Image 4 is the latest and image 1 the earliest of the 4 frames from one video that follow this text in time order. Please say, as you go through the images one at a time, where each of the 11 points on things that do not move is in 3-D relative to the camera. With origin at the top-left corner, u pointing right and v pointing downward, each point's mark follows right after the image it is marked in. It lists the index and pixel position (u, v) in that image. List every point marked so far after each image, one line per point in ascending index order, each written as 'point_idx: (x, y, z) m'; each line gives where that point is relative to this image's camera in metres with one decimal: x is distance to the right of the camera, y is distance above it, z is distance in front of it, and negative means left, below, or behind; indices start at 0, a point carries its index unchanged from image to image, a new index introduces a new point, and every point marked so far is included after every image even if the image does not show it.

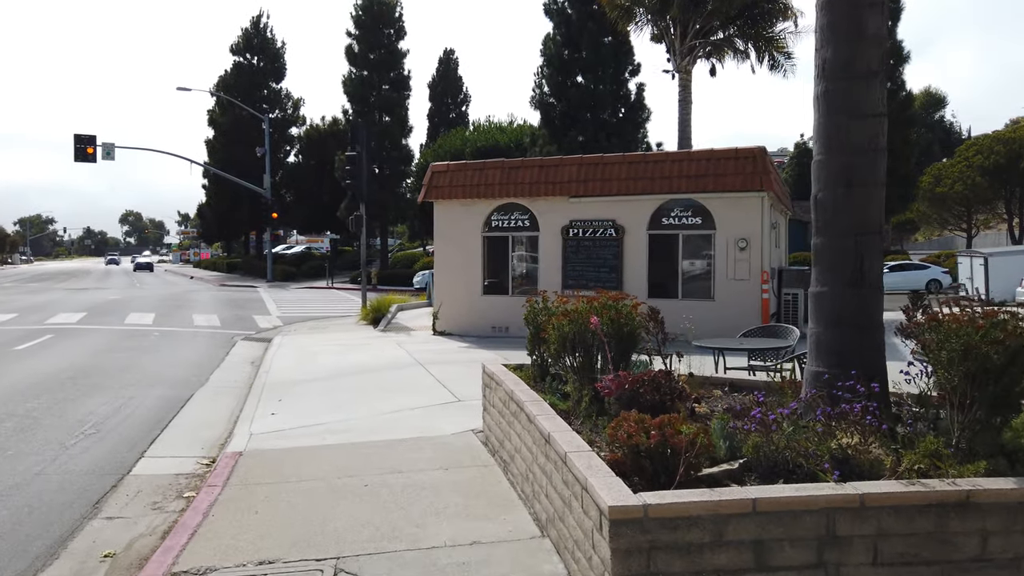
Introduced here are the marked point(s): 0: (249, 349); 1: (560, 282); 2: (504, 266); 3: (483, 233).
0: (-5.9, -1.4, +17.2) m
1: (+1.1, +0.1, +16.3) m
2: (-0.2, +0.5, +16.9) m
3: (-0.7, +1.2, +17.0) m
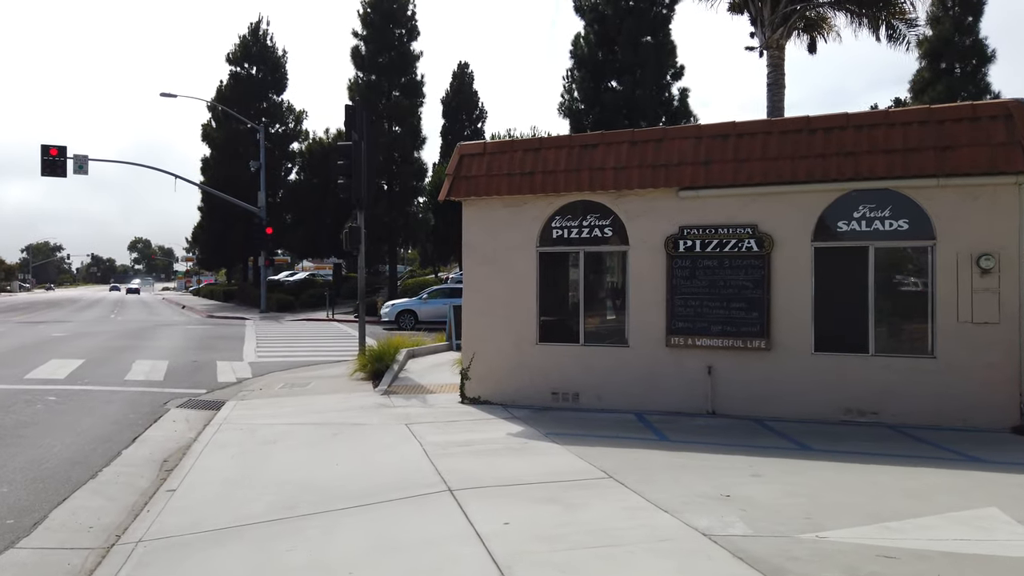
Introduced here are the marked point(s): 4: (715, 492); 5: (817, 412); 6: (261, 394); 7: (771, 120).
0: (-4.9, -2.0, +11.2) m
1: (+2.1, -0.5, +10.3) m
2: (+0.8, -0.1, +10.9) m
3: (+0.4, +0.6, +11.0) m
4: (+1.7, -1.7, +6.4) m
5: (+3.9, -1.6, +9.7) m
6: (-4.5, -1.9, +13.7) m
7: (+3.3, +2.1, +9.8) m
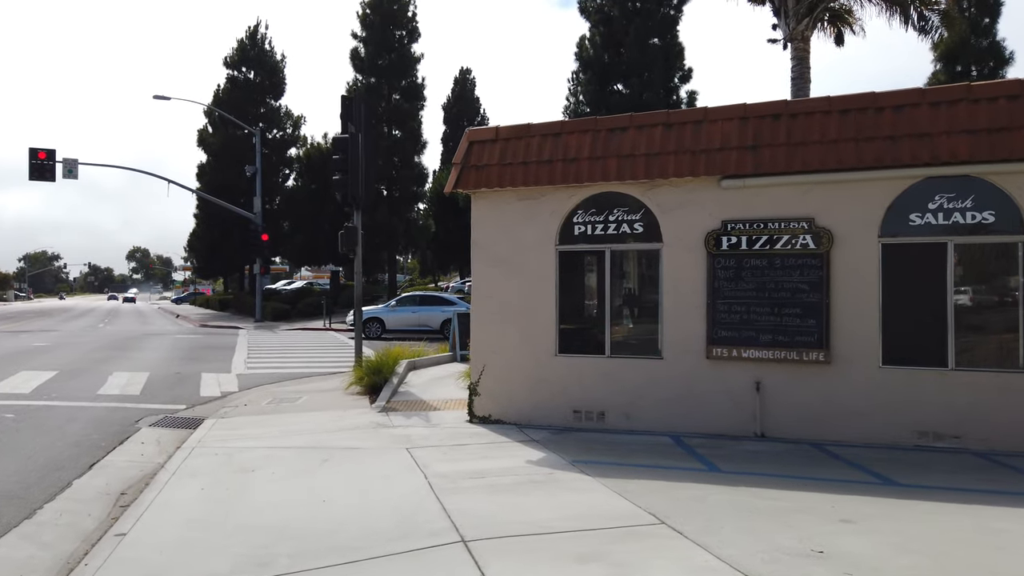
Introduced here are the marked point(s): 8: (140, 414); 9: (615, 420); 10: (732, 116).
0: (-4.7, -2.1, +9.8) m
1: (+2.3, -0.5, +8.9) m
2: (+1.1, -0.2, +9.6) m
3: (+0.6, +0.5, +9.7) m
4: (+1.9, -1.7, +5.0) m
5: (+4.1, -1.6, +8.3) m
6: (-4.3, -2.0, +12.3) m
7: (+3.5, +2.1, +8.4) m
8: (-6.0, -2.0, +12.3) m
9: (+1.3, -1.6, +9.4) m
10: (+2.5, +2.0, +8.8) m
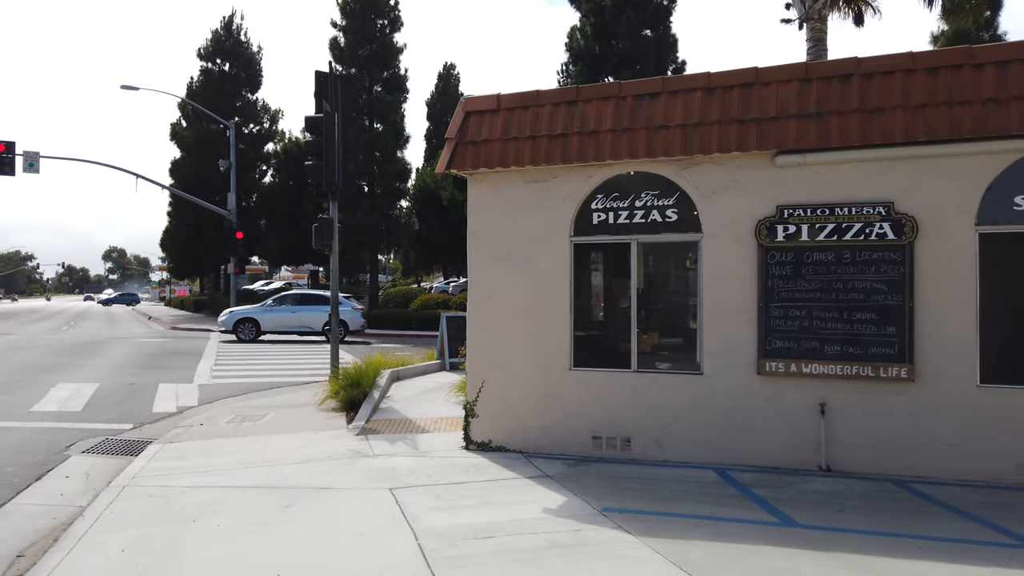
0: (-4.6, -2.1, +8.0) m
1: (+2.4, -0.5, +7.3) m
2: (+1.1, -0.2, +7.9) m
3: (+0.6, +0.5, +8.0) m
4: (+2.1, -1.7, +3.4) m
5: (+4.2, -1.6, +6.7) m
6: (-4.3, -2.0, +10.6) m
7: (+3.6, +2.1, +6.8) m
8: (-6.0, -2.0, +10.5) m
9: (+1.3, -1.6, +7.7) m
10: (+2.6, +2.0, +7.2) m
